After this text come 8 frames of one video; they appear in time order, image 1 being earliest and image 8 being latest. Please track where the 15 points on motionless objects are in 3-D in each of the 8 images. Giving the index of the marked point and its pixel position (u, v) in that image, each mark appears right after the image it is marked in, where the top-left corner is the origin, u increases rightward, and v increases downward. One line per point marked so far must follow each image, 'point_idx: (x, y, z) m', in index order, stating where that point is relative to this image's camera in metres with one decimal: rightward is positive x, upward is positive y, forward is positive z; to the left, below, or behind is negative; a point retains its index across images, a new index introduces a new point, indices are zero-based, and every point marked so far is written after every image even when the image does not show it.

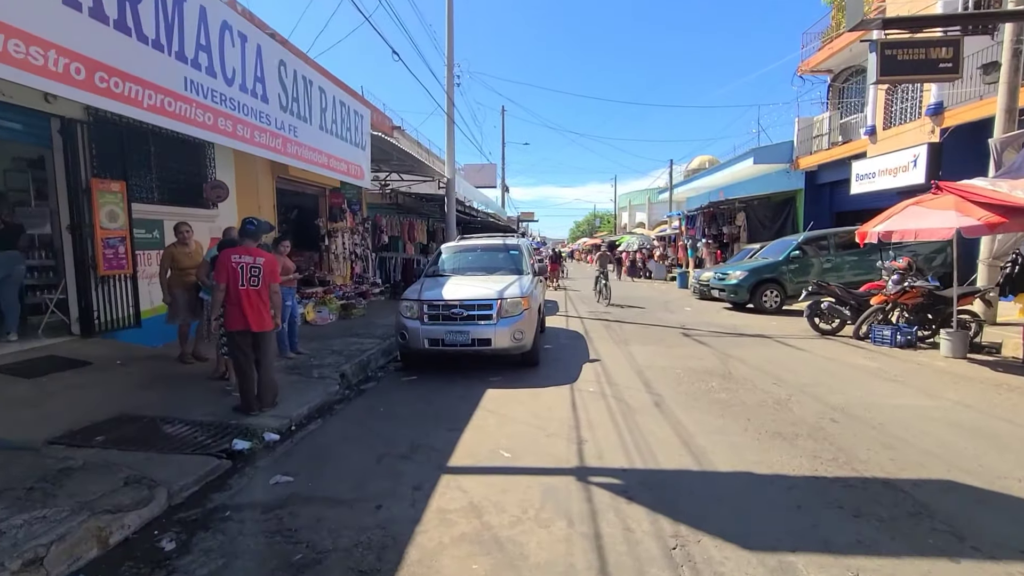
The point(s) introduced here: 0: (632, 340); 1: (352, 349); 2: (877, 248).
0: (+2.3, -1.0, +9.6) m
1: (-2.7, -1.0, +8.2) m
2: (+10.5, +1.1, +14.2) m
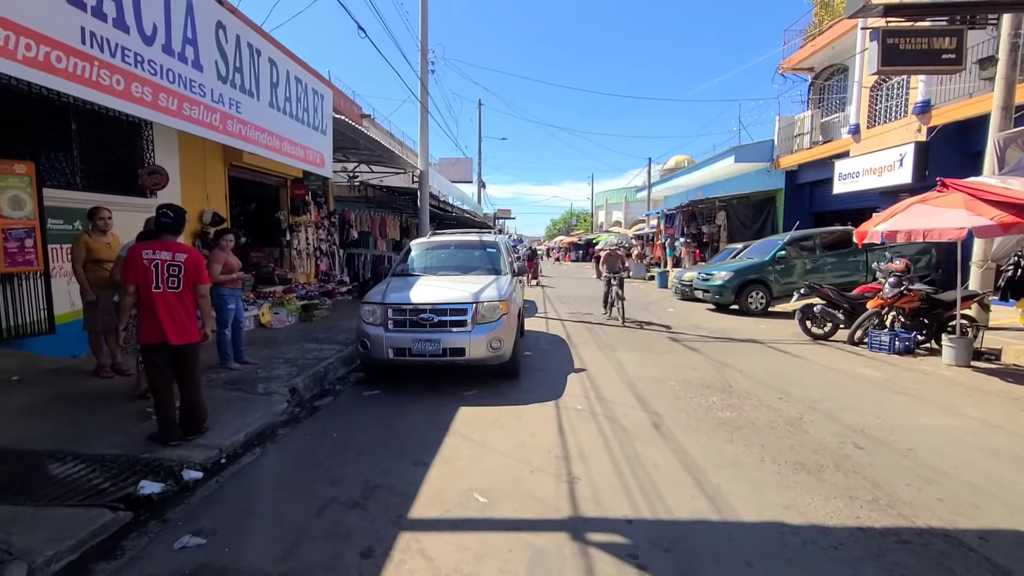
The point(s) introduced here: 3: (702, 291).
0: (+1.9, -1.1, +8.9) m
1: (-3.0, -1.0, +7.3) m
2: (+9.9, +1.1, +13.9) m
3: (+5.7, -0.1, +14.7) m
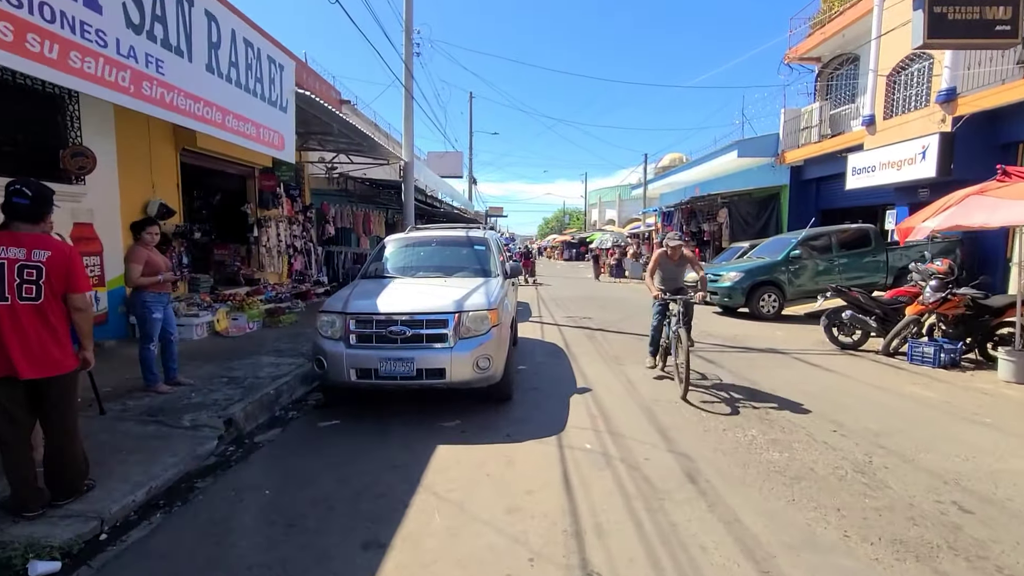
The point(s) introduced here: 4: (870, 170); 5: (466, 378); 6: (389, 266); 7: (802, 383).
0: (+1.8, -1.1, +7.8) m
1: (-3.1, -1.1, +6.1) m
2: (+9.6, +1.0, +12.9) m
3: (+5.4, -0.2, +13.6) m
4: (+10.6, +3.5, +14.7) m
5: (-0.5, -0.9, +4.9) m
6: (-1.6, +0.3, +6.6) m
7: (+3.8, -1.2, +6.5) m
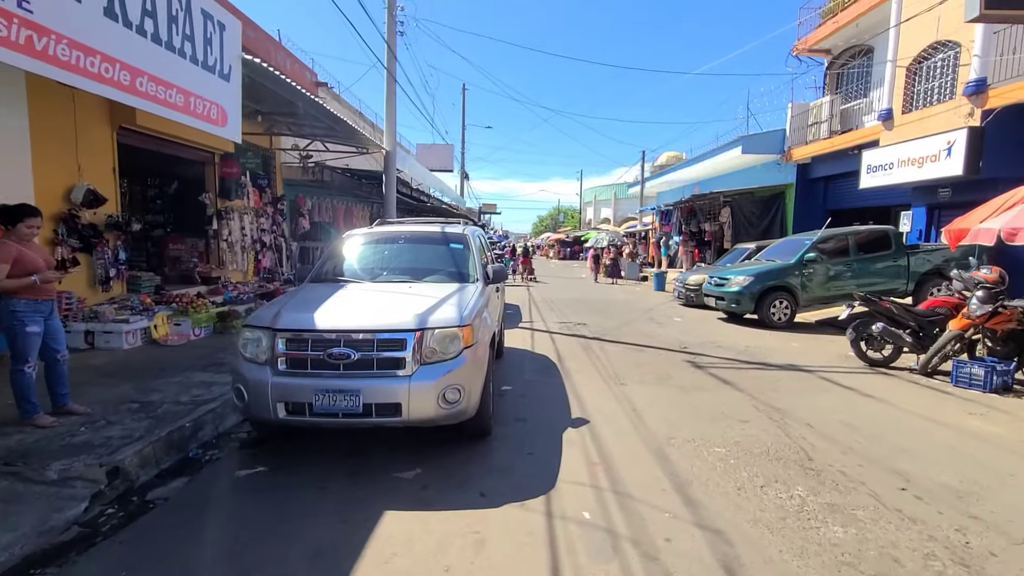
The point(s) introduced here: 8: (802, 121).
0: (+1.6, -1.2, +6.7) m
1: (-3.3, -1.1, +4.9) m
2: (+9.4, +0.9, +11.9) m
3: (+5.1, -0.3, +12.6) m
4: (+10.4, +3.3, +13.7) m
5: (-0.6, -1.0, +3.8) m
6: (-1.8, +0.2, +5.5) m
7: (+3.6, -1.4, +5.4) m
8: (+11.1, +6.4, +19.0) m
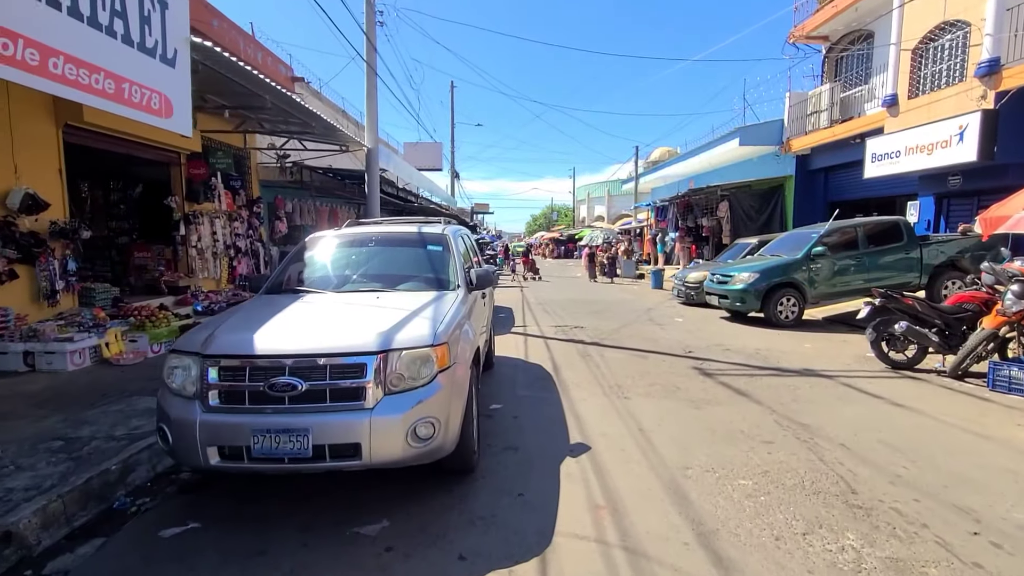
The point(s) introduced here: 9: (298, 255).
0: (+1.5, -1.2, +6.0) m
1: (-3.4, -1.3, +4.2) m
2: (+9.2, +1.0, +11.3) m
3: (+5.0, -0.2, +11.9) m
4: (+10.1, +3.5, +13.1) m
5: (-0.7, -1.1, +3.1) m
6: (-2.0, +0.1, +4.8) m
7: (+3.5, -1.4, +4.8) m
8: (+10.7, +6.6, +18.4) m
9: (-2.2, +0.3, +5.1) m
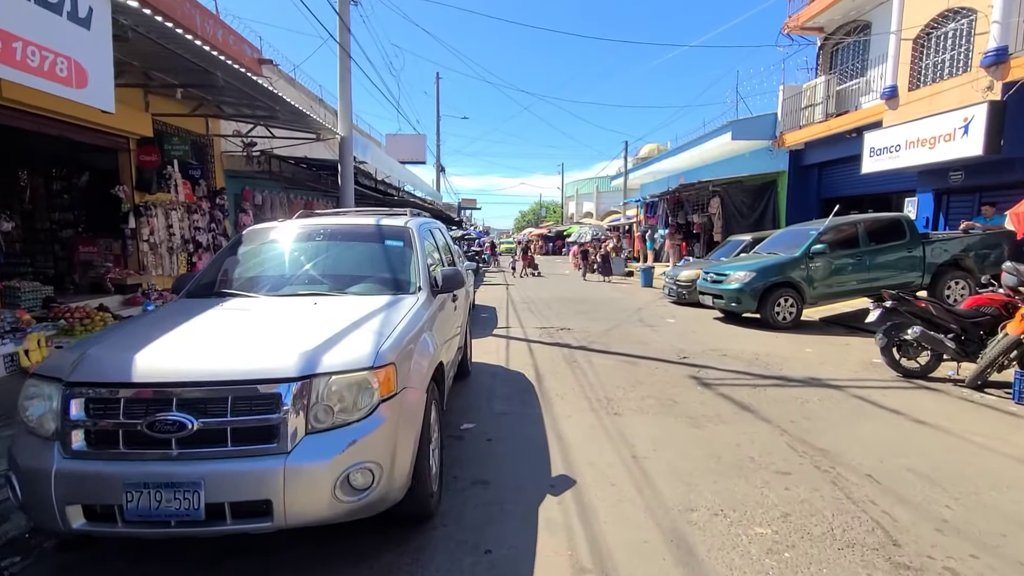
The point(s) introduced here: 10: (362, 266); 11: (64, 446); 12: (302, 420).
0: (+1.2, -1.3, +5.3) m
1: (-3.6, -1.3, +3.4) m
2: (+8.8, +1.0, +10.8) m
3: (+4.6, -0.2, +11.3) m
4: (+9.7, +3.5, +12.6) m
5: (-0.9, -1.1, +2.4) m
6: (-2.2, +0.1, +4.0) m
7: (+3.3, -1.4, +4.2) m
8: (+10.2, +6.6, +17.9) m
9: (-2.4, +0.3, +4.3) m
10: (-1.2, +0.2, +4.1) m
11: (-2.1, -0.7, +2.4) m
12: (-1.0, -0.6, +2.4) m
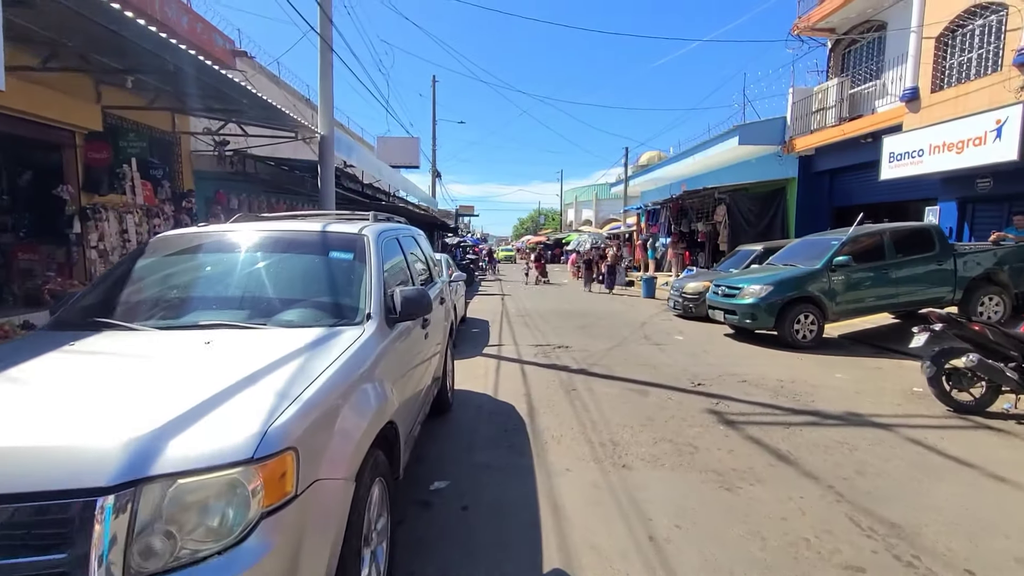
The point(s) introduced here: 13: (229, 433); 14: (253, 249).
0: (+1.1, -1.5, +4.4) m
1: (-3.8, -1.4, +2.4) m
2: (+8.7, +0.7, +9.9) m
3: (+4.4, -0.5, +10.4) m
4: (+9.6, +3.2, +11.7) m
5: (-1.0, -1.2, +1.4) m
6: (-2.3, -0.1, +3.1) m
7: (+3.1, -1.6, +3.2) m
8: (+10.1, +6.2, +17.1) m
9: (-2.6, +0.2, +3.4) m
10: (-1.3, 0.0, +3.1) m
11: (-2.2, -0.9, +1.4) m
12: (-1.1, -0.8, +1.5) m
13: (-0.9, -0.5, +1.7) m
14: (-1.8, +0.3, +3.4) m
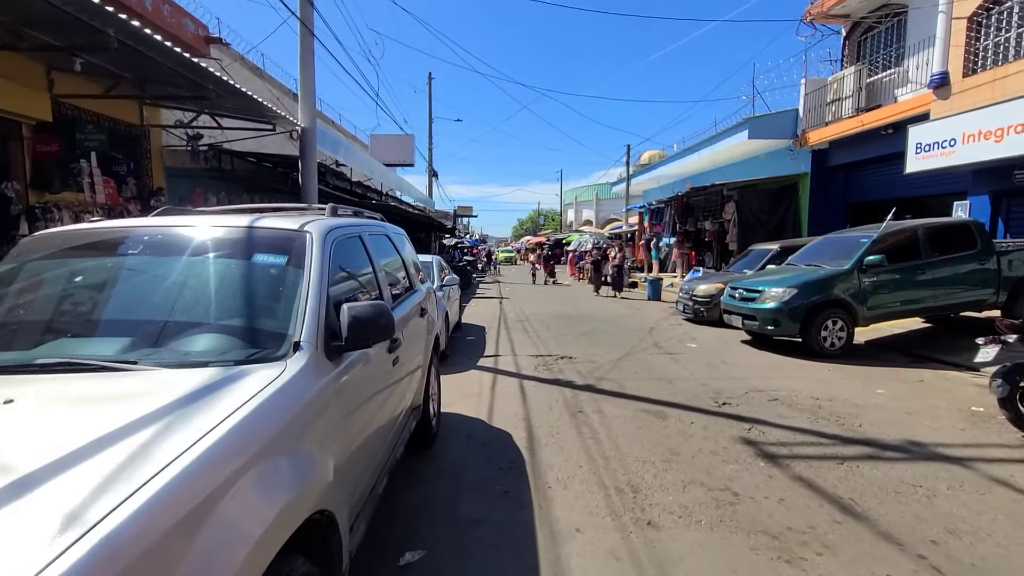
0: (+1.0, -1.5, +3.5) m
1: (-3.8, -1.5, +1.6) m
2: (+8.6, +0.7, +9.0) m
3: (+4.4, -0.6, +9.5) m
4: (+9.5, +3.1, +10.9) m
5: (-1.1, -1.3, +0.6) m
6: (-2.3, -0.1, +2.2) m
7: (+3.1, -1.6, +2.3) m
8: (+10.0, +6.1, +16.2) m
9: (-2.6, +0.1, +2.5) m
10: (-1.4, -0.1, +2.3) m
11: (-2.3, -1.0, +0.5) m
12: (-1.2, -0.9, +0.6) m
13: (-1.0, -0.5, +0.8) m
14: (-1.8, +0.2, +2.5) m
